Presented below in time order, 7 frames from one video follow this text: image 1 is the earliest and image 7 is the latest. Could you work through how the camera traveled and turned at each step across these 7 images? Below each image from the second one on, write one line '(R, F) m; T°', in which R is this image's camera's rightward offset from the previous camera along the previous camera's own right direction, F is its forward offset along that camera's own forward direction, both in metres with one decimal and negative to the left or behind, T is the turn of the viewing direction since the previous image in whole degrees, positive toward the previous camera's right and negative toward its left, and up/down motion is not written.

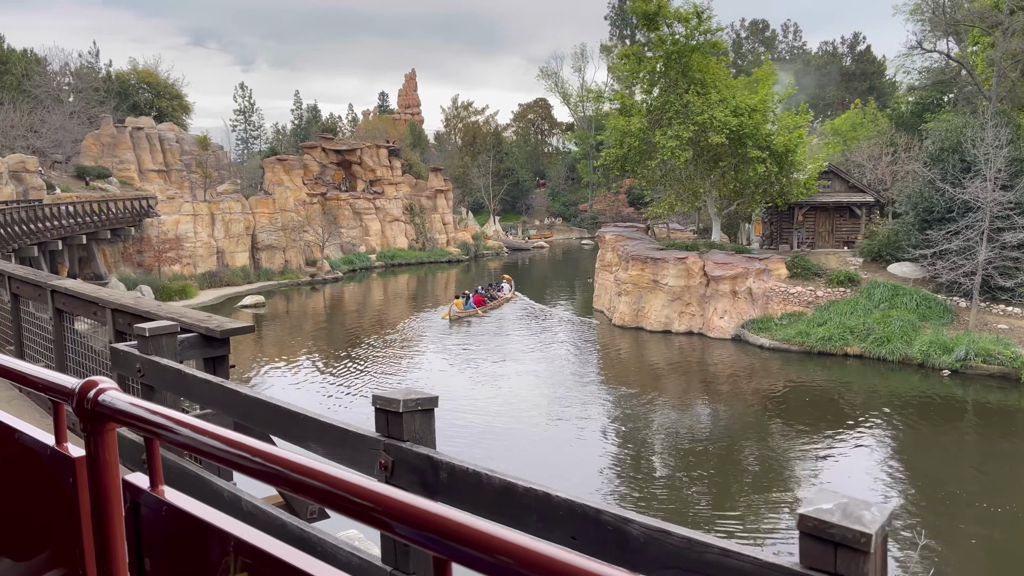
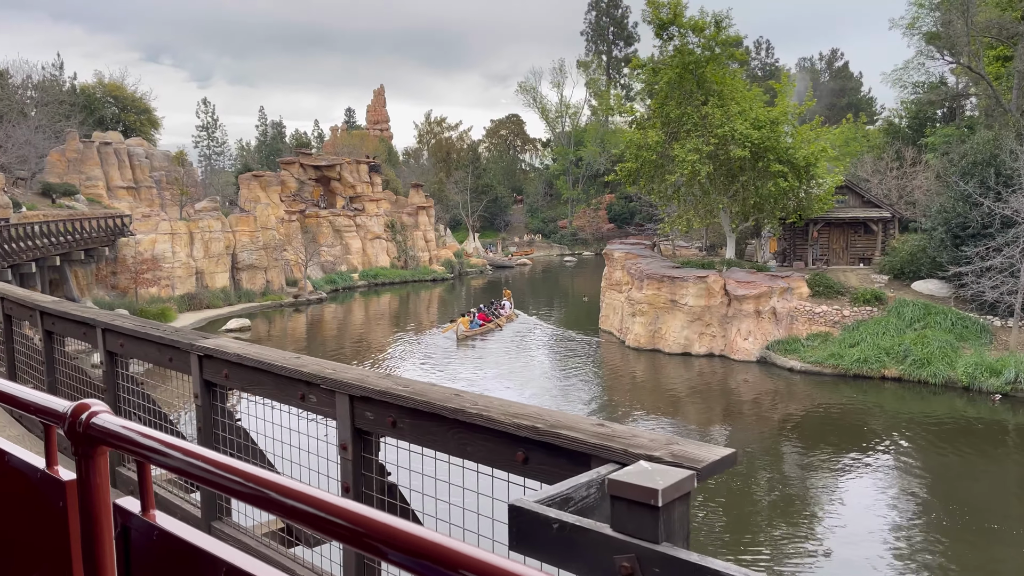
(-1.2, +1.1) m; +3°
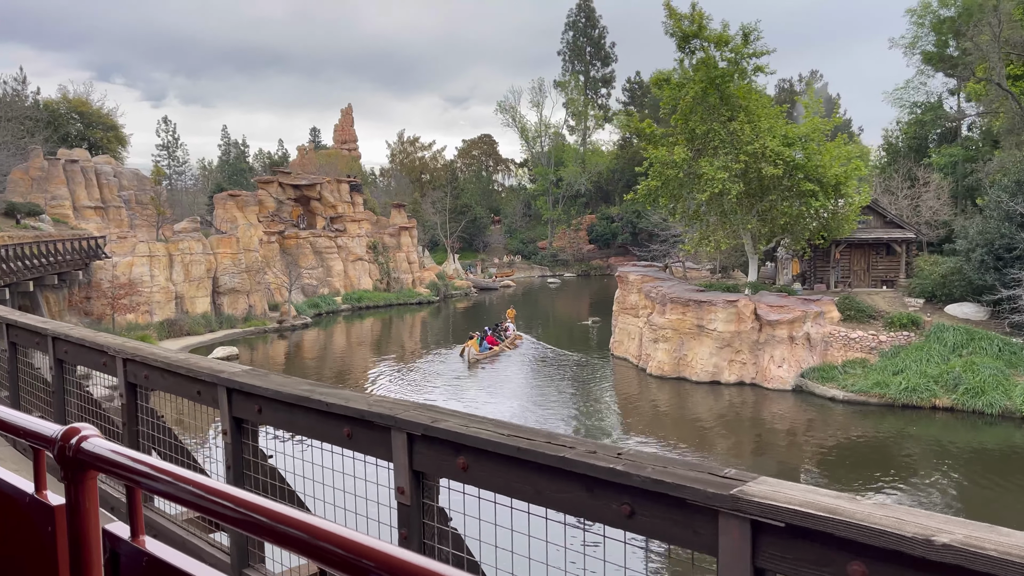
(-1.4, +1.2) m; +3°
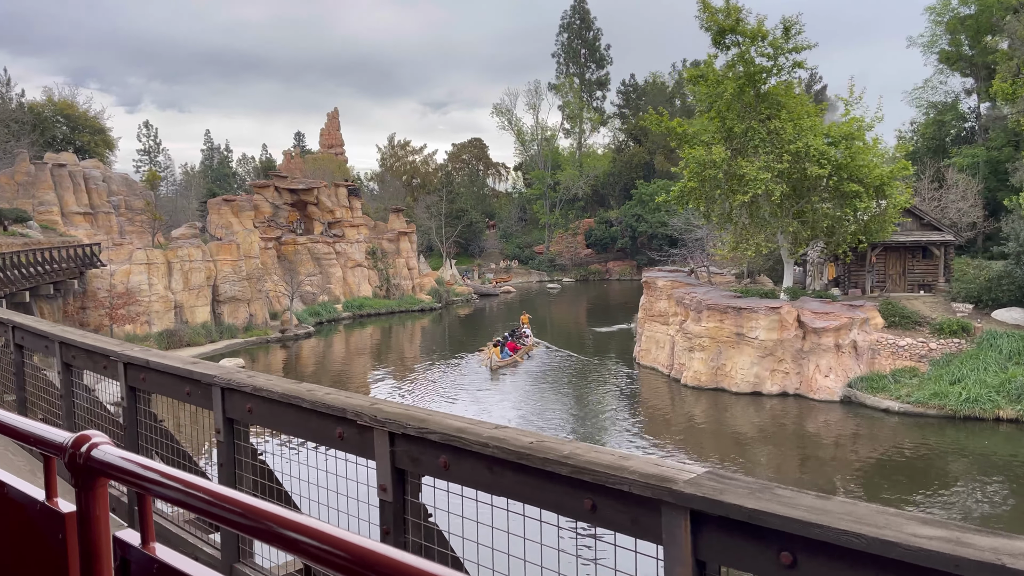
(-1.2, +1.0) m; +1°
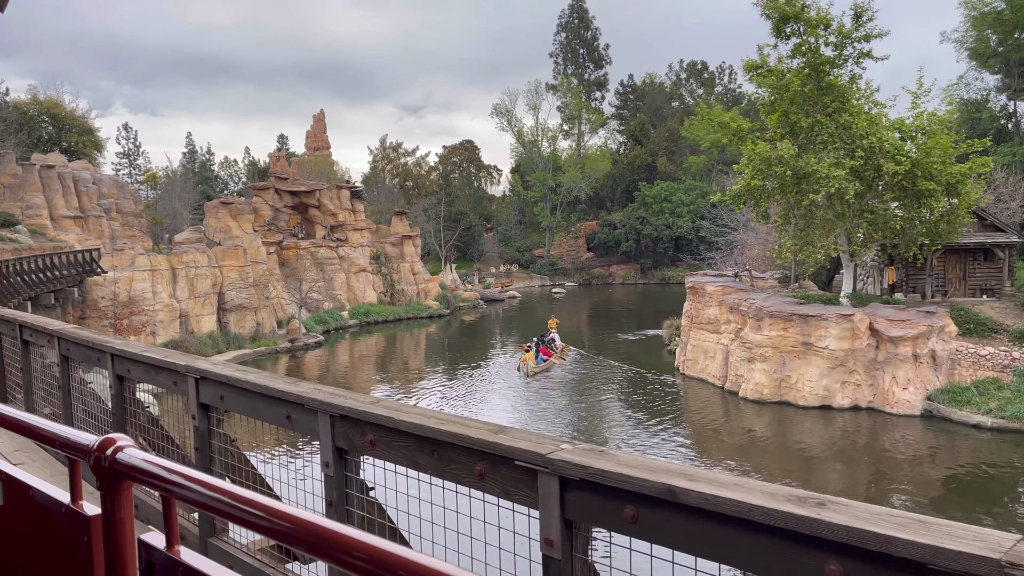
(-1.6, +1.4) m; +1°
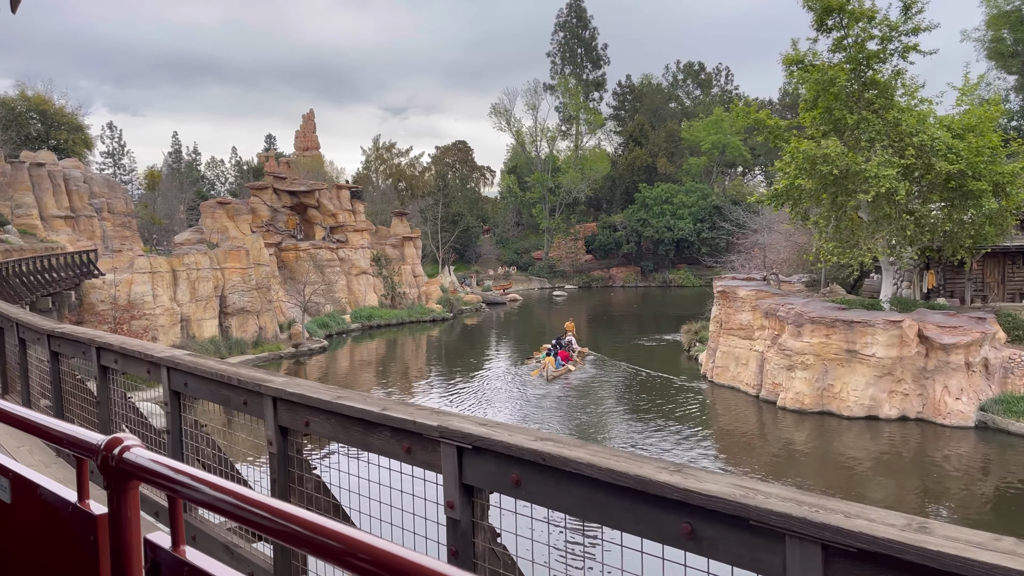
(-1.0, +0.9) m; +1°
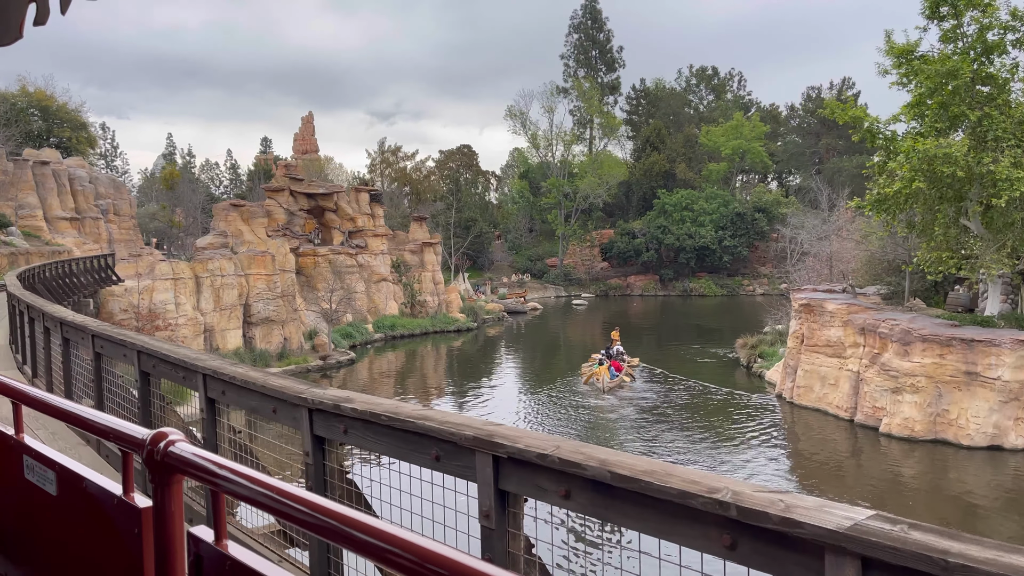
(-1.8, +1.6) m; 0°
